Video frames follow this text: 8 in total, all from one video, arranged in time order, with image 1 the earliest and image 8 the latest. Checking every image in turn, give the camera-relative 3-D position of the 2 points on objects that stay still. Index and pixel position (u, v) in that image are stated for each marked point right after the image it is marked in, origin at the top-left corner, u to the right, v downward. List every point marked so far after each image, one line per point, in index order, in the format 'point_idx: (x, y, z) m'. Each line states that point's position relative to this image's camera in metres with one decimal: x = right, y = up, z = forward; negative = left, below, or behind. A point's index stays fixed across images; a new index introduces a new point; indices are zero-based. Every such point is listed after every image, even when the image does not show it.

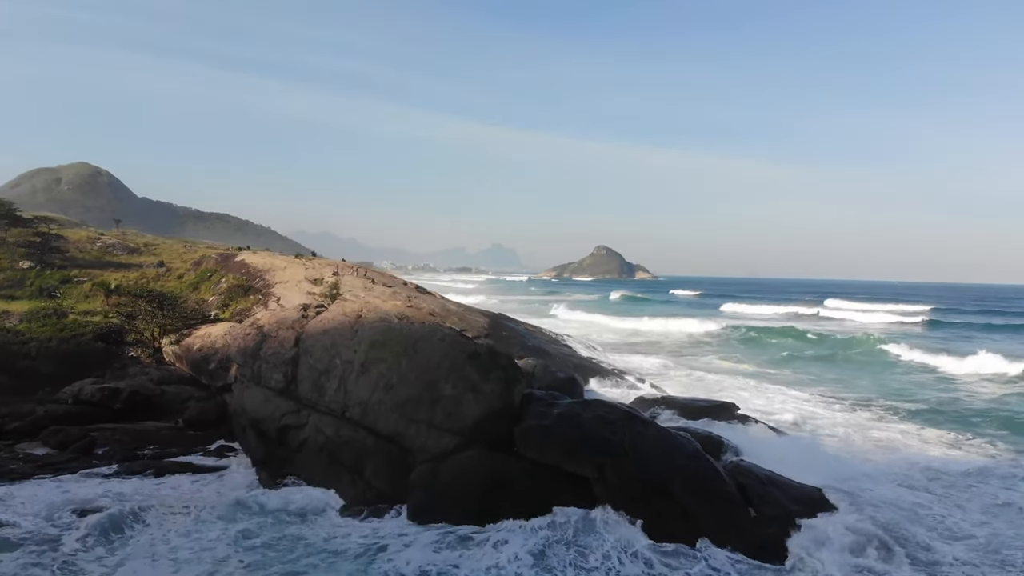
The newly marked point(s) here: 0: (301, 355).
0: (-4.9, -1.6, +13.2) m
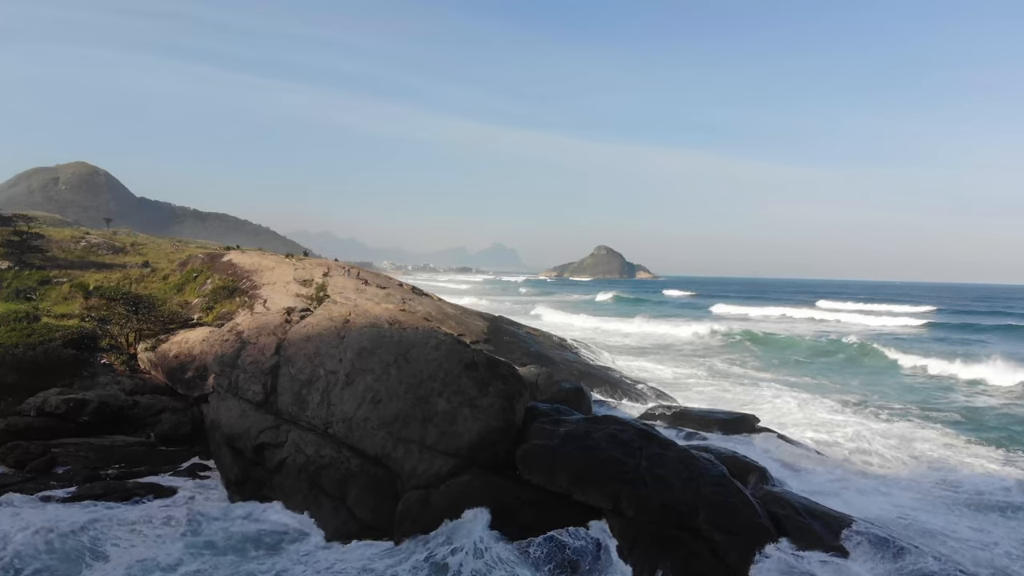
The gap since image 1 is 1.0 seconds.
0: (-4.9, -1.6, +12.0) m
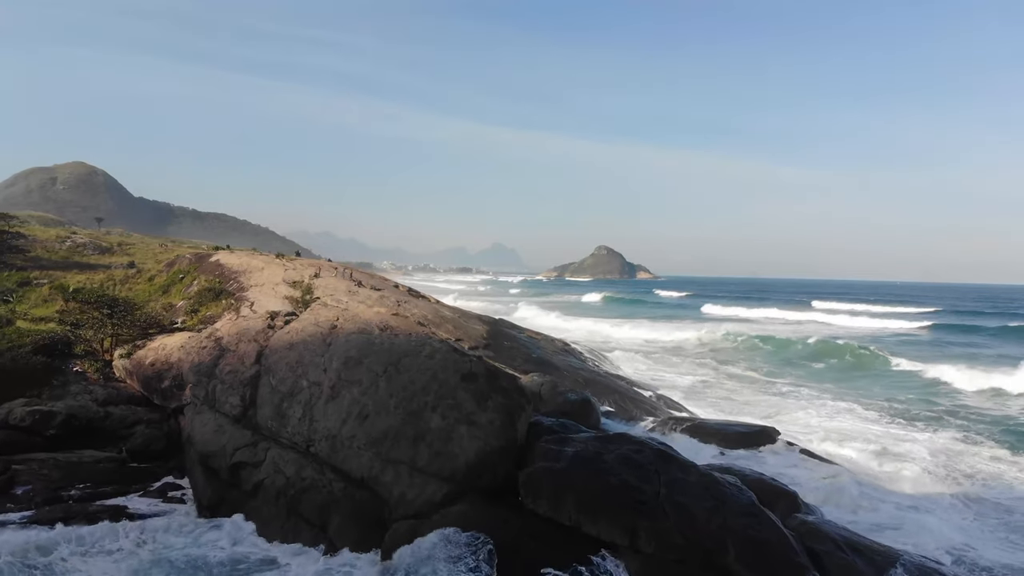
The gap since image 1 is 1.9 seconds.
0: (-4.9, -1.7, +11.0) m
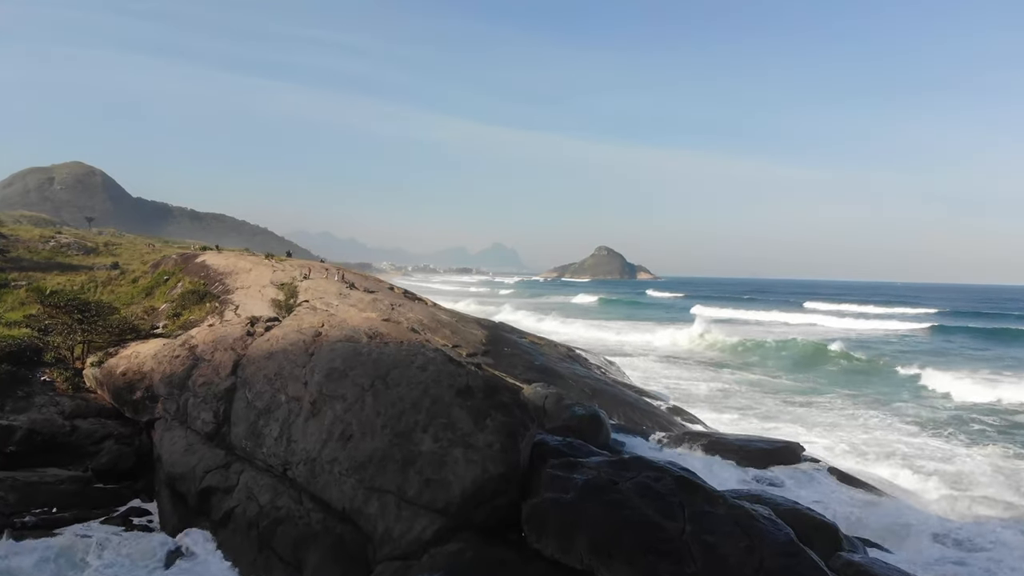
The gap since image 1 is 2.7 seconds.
0: (-4.8, -1.8, +10.0) m
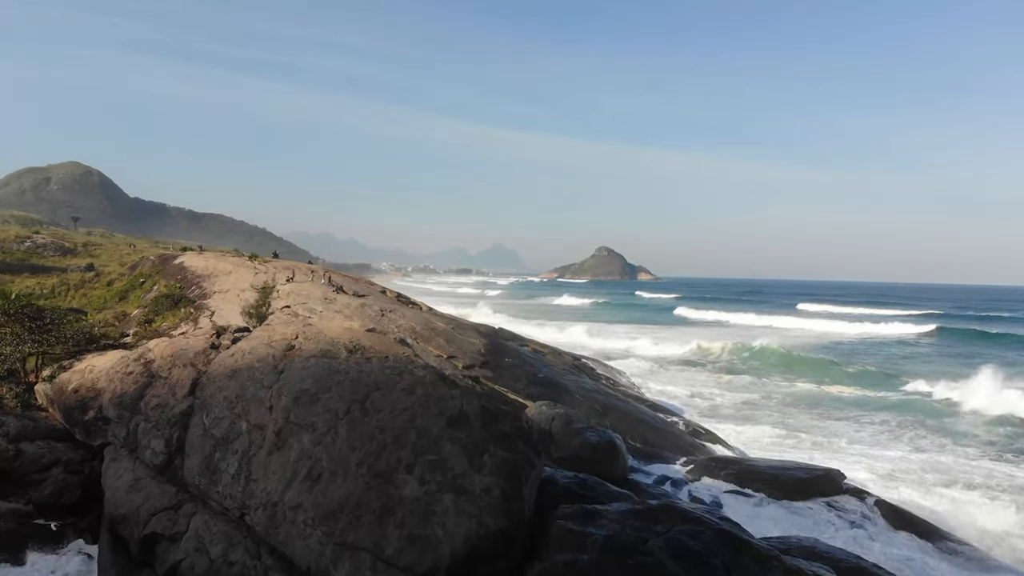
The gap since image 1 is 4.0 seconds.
0: (-4.8, -1.9, +8.6) m
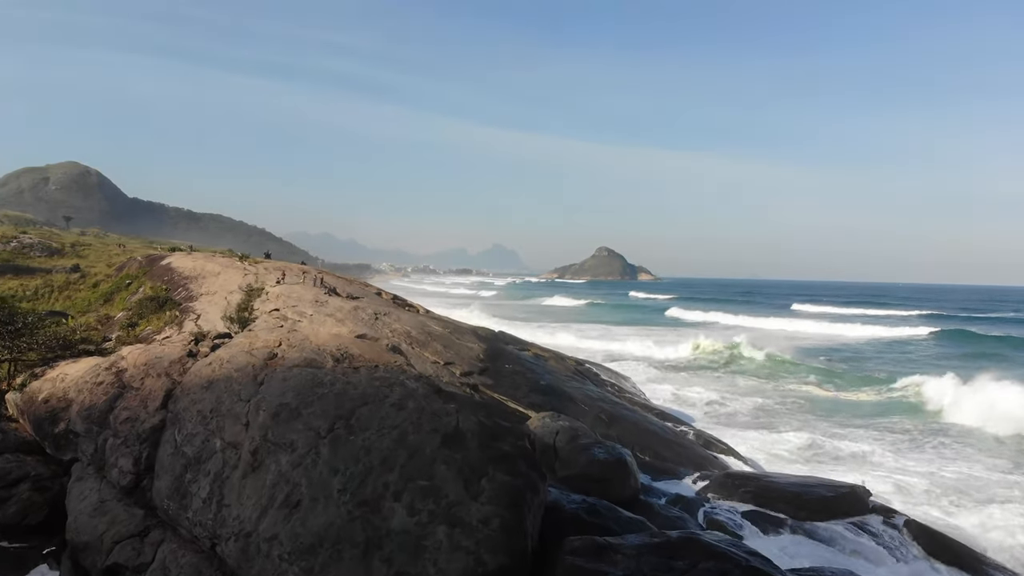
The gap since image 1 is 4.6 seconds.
0: (-4.8, -1.9, +7.9) m
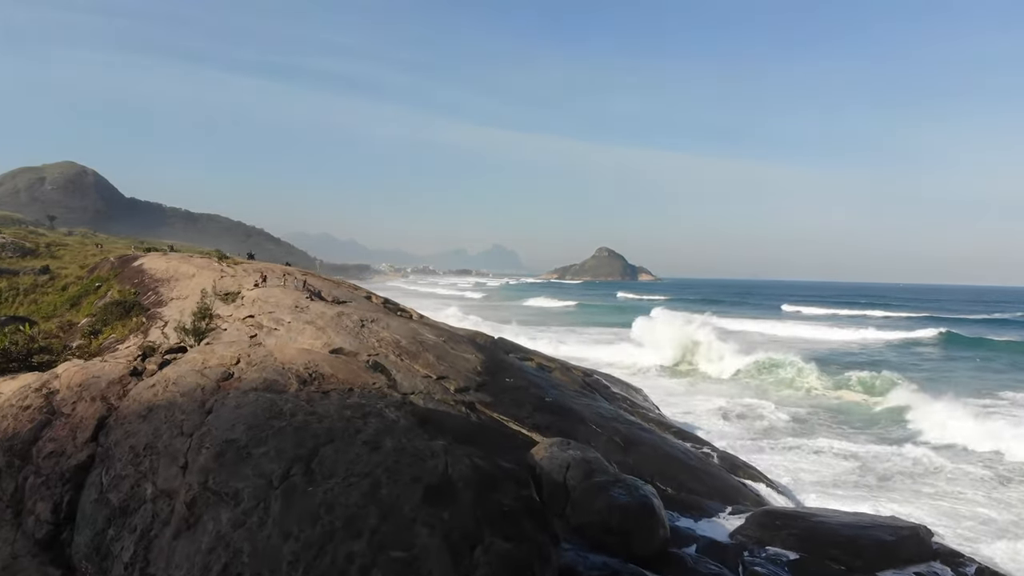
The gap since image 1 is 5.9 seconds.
0: (-4.8, -2.0, +6.5) m
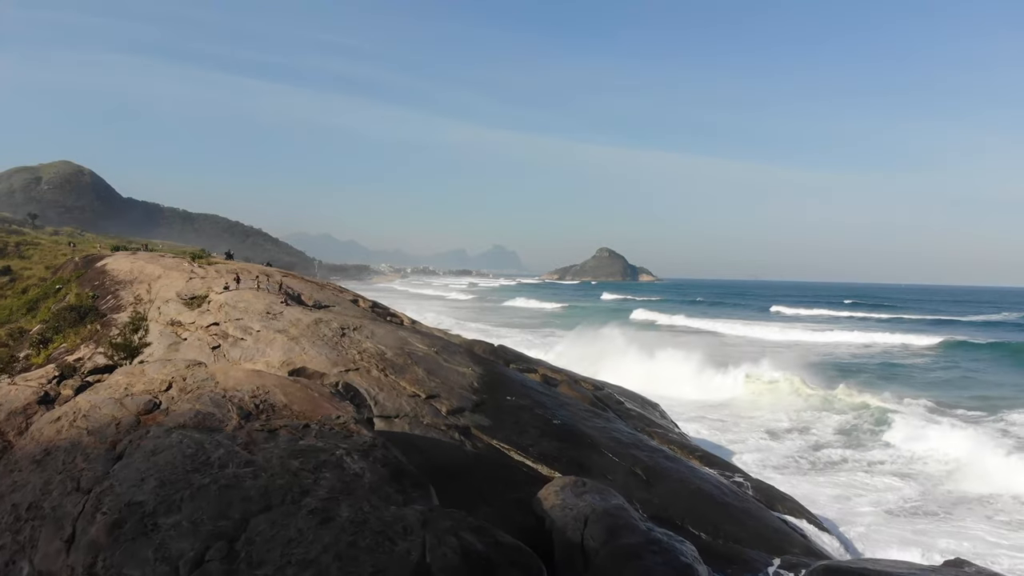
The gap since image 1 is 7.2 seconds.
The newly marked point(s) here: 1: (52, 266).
0: (-4.8, -2.1, +4.9) m
1: (-15.1, +0.7, +18.6) m
